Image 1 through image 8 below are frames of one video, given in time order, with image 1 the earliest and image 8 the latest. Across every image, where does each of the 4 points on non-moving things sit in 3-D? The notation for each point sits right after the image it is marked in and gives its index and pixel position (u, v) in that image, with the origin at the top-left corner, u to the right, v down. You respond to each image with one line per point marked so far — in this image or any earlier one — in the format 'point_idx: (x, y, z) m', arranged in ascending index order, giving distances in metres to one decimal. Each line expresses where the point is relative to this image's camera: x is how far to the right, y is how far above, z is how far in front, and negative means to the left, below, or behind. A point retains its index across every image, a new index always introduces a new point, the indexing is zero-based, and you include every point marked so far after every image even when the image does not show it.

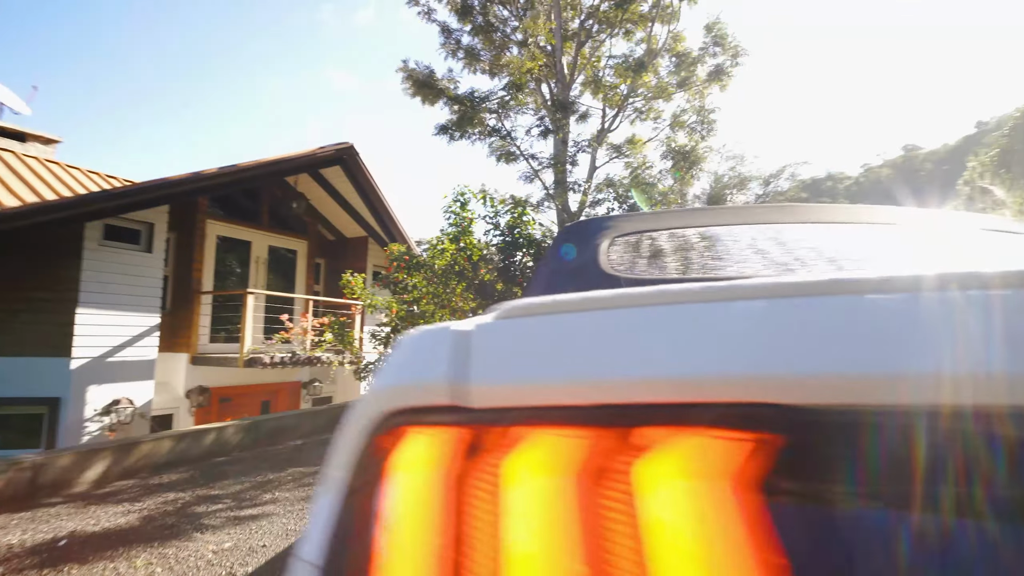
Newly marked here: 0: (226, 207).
0: (-4.7, +1.3, +9.5) m
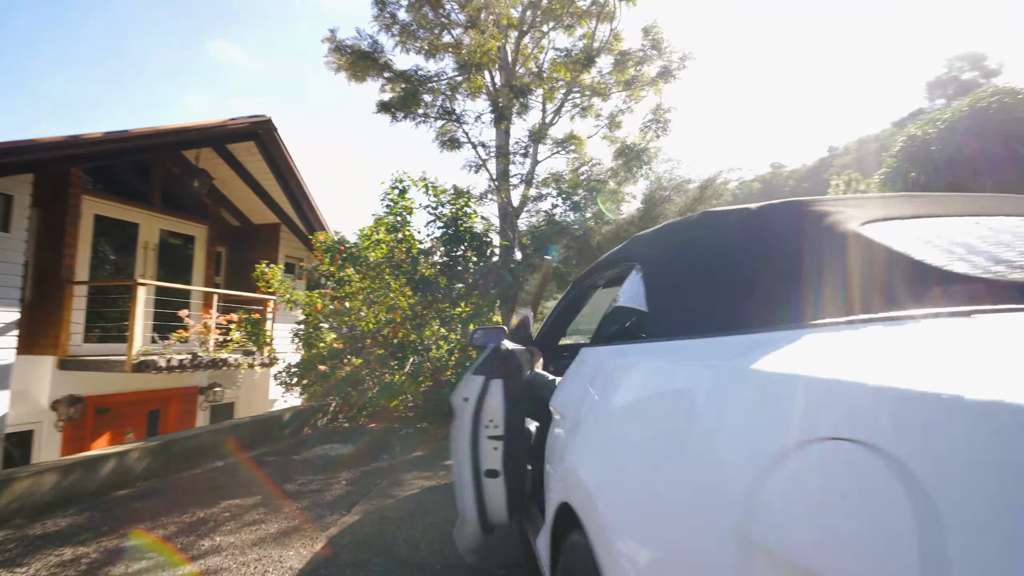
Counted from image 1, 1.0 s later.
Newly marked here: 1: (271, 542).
0: (-5.6, +1.4, +8.0) m
1: (-1.3, -1.4, +3.2) m
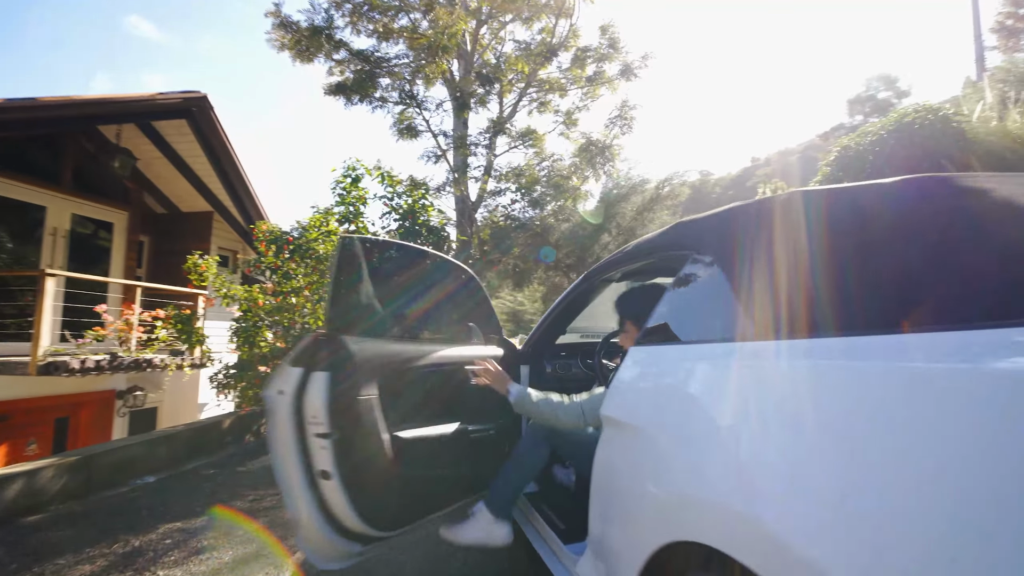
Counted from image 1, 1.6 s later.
0: (-6.1, +1.5, +7.0) m
1: (-1.3, -1.3, +2.7) m
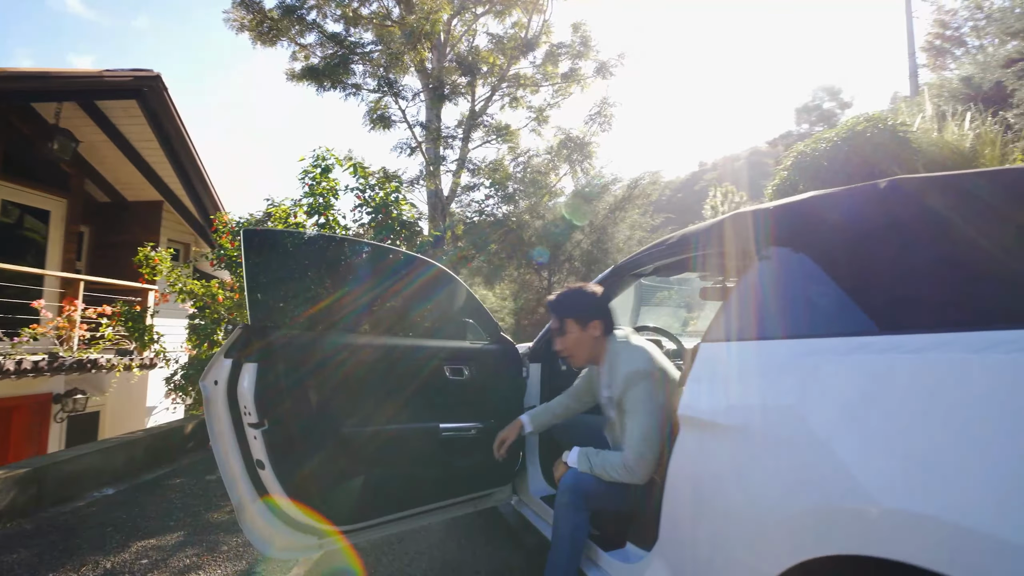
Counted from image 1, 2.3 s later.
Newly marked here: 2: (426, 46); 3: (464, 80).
0: (-6.3, +1.6, +6.3) m
1: (-1.2, -1.3, +2.4) m
2: (-1.1, +3.1, +7.4) m
3: (-0.7, +3.0, +8.4) m
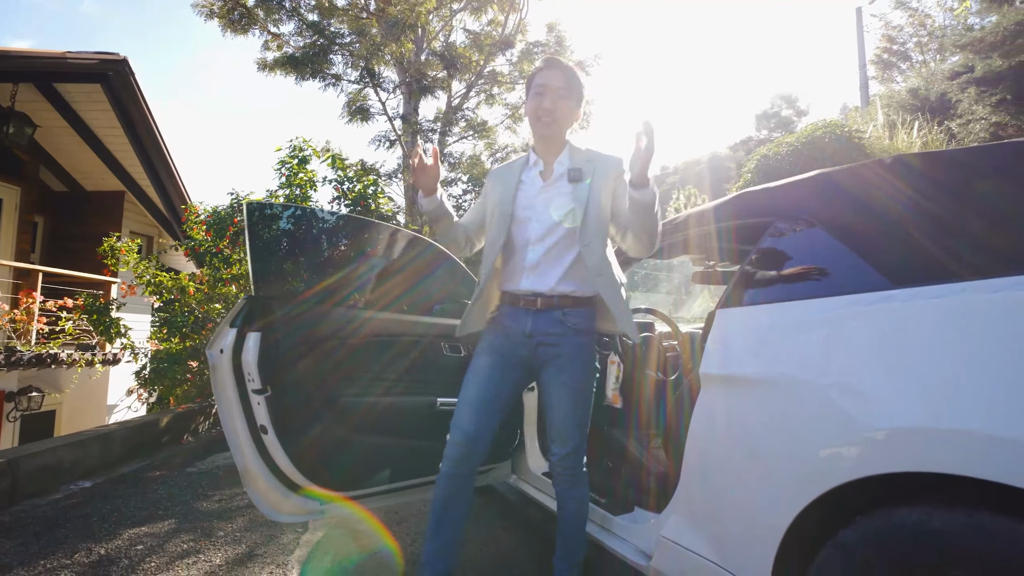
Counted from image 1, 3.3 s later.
0: (-6.5, +1.7, +5.9) m
1: (-1.2, -1.2, +2.4) m
2: (-1.3, +3.1, +7.3) m
3: (-1.0, +3.1, +8.4) m
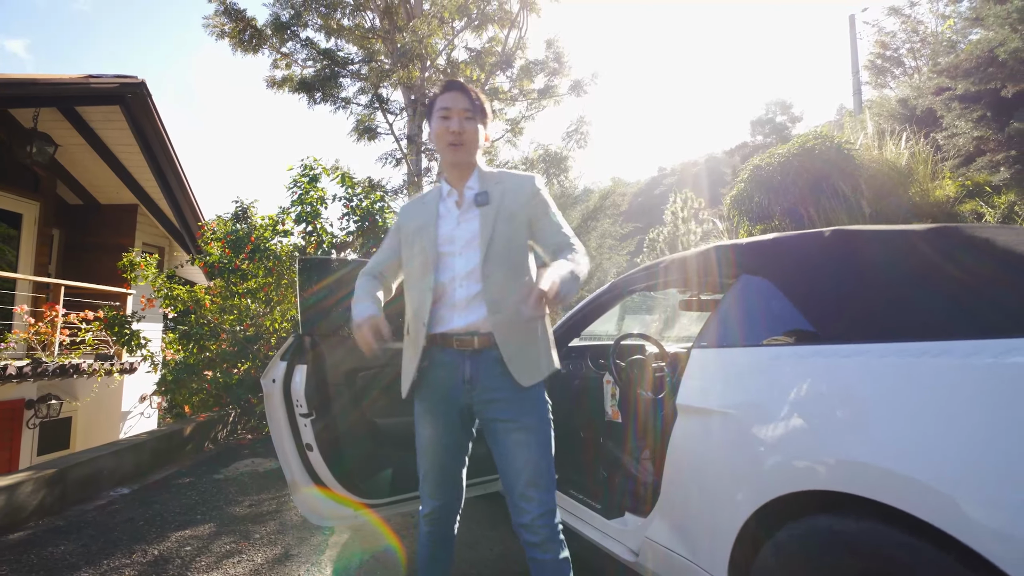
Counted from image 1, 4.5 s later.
0: (-6.5, +1.6, +6.2) m
1: (-1.1, -1.3, +2.7) m
2: (-1.3, +3.0, +7.7) m
3: (-1.0, +2.9, +8.8) m
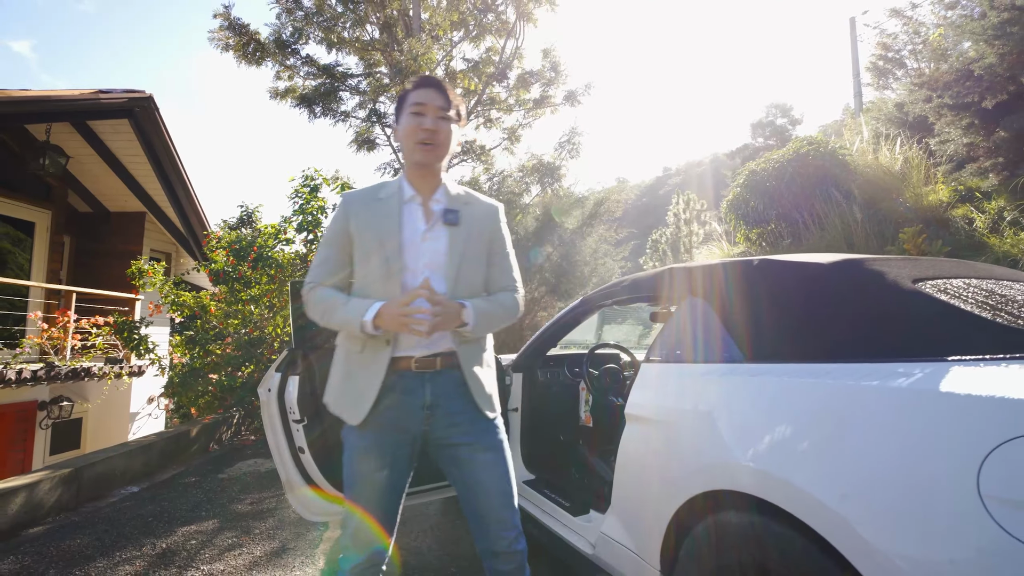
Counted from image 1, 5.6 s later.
0: (-6.5, +1.5, +6.5) m
1: (-1.2, -1.4, +3.0) m
2: (-1.4, +2.9, +7.9) m
3: (-1.1, +2.8, +9.0) m
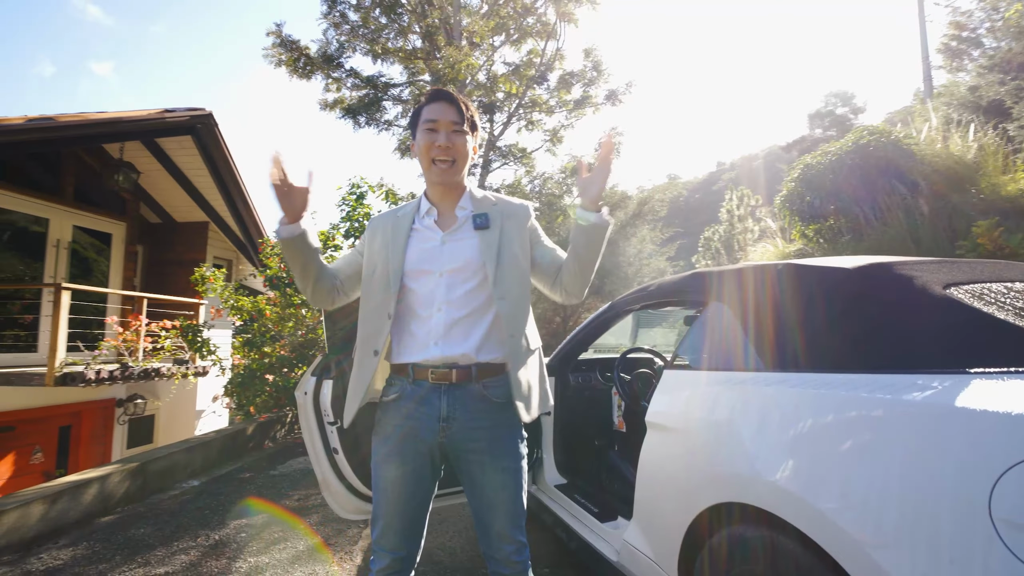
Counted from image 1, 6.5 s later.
0: (-6.1, +1.4, +7.2) m
1: (-1.1, -1.5, +3.1) m
2: (-0.9, +2.9, +8.1) m
3: (-0.4, +2.8, +9.1) m
